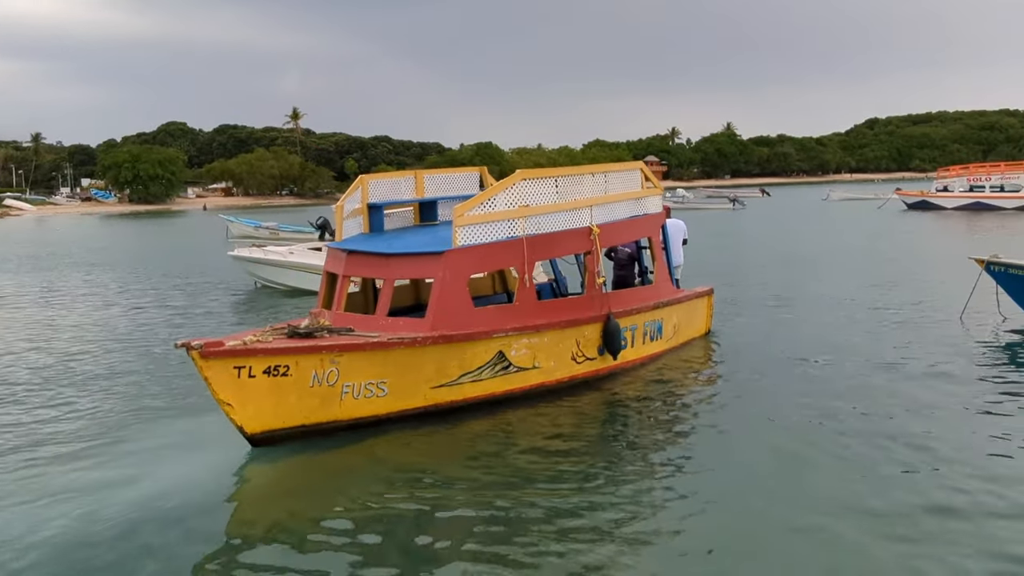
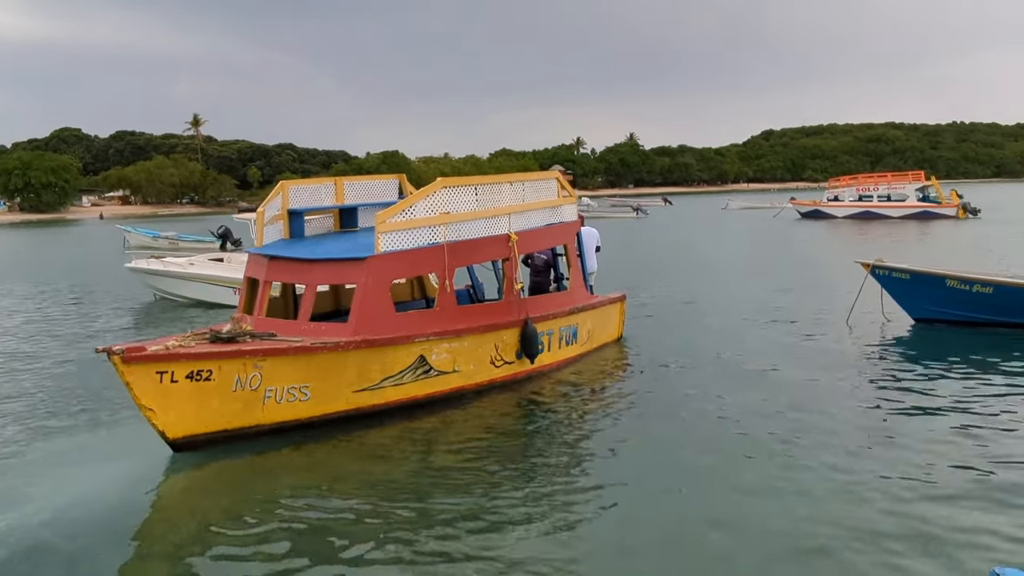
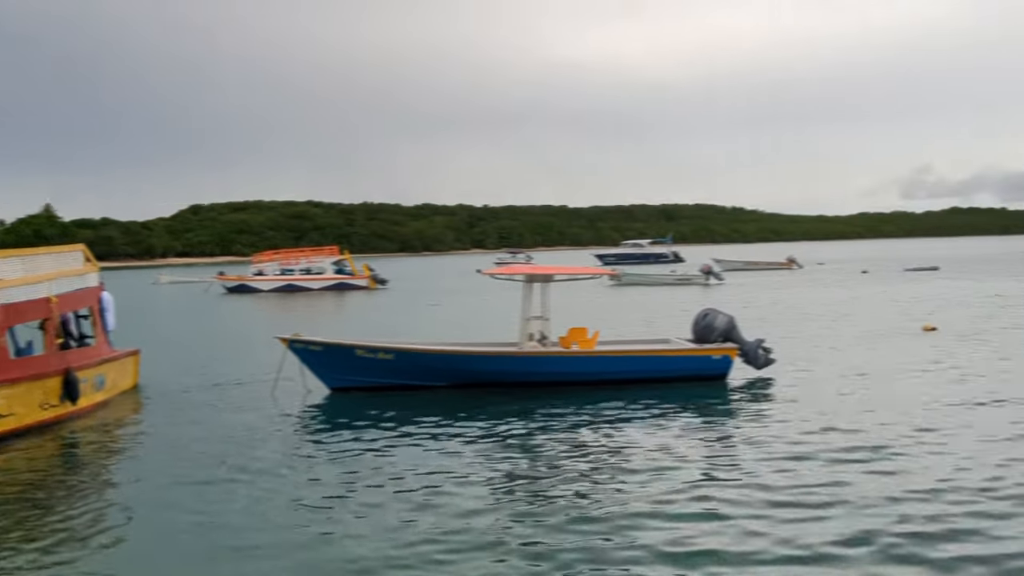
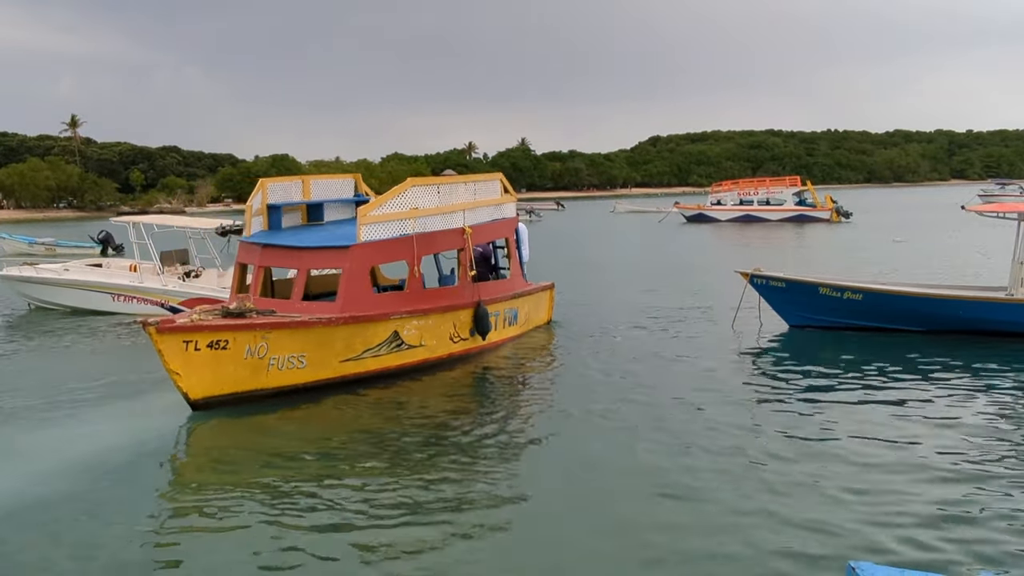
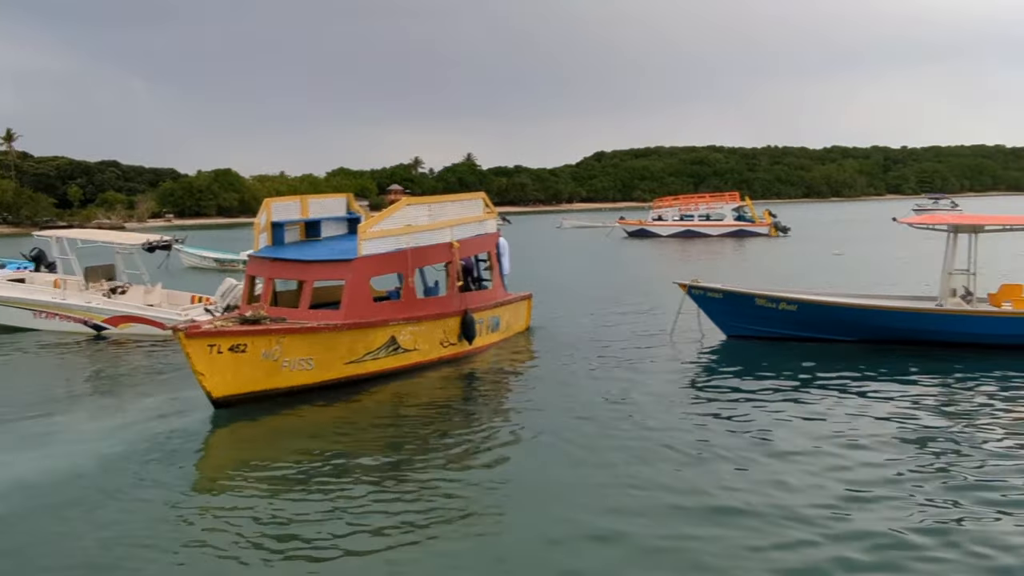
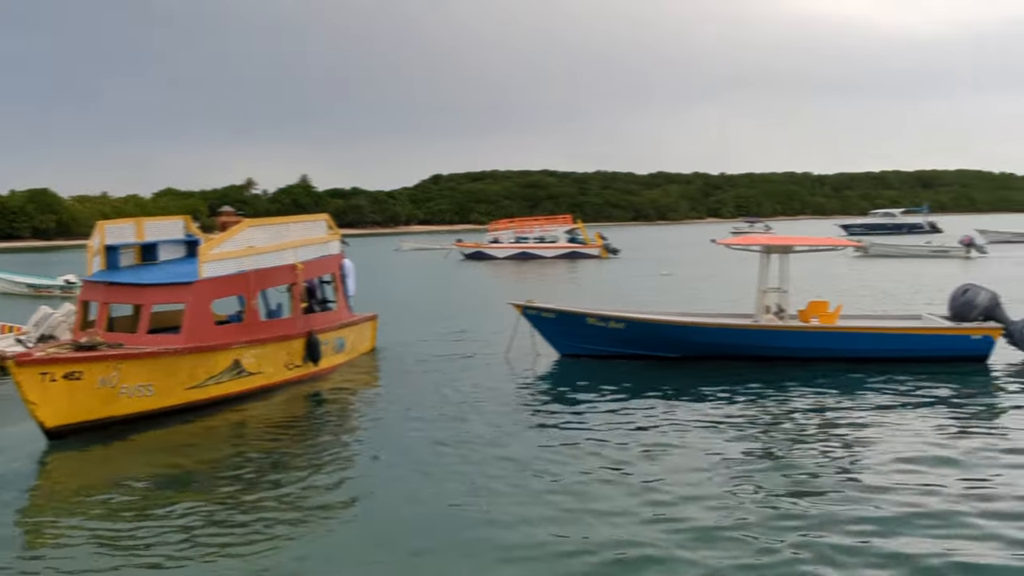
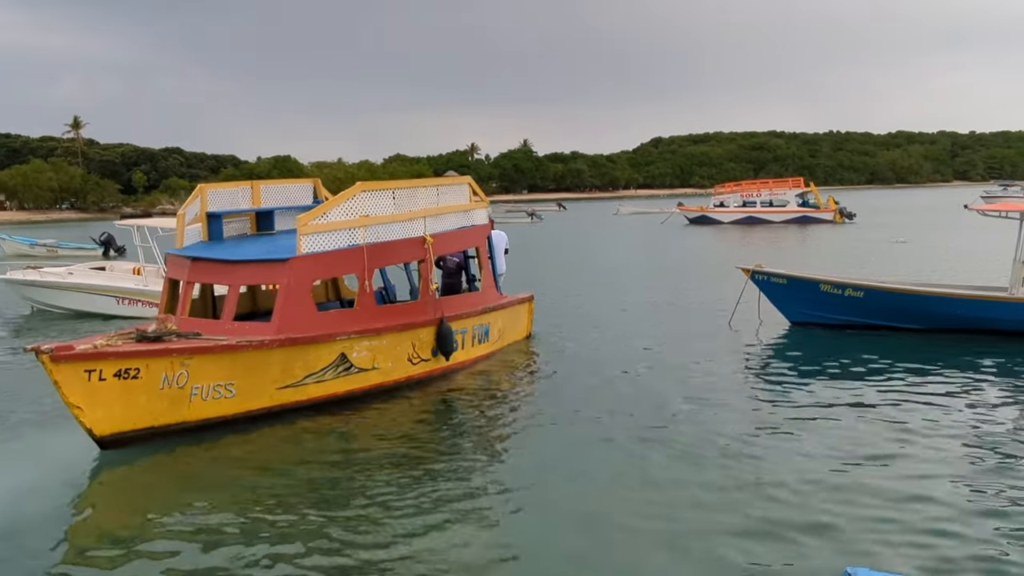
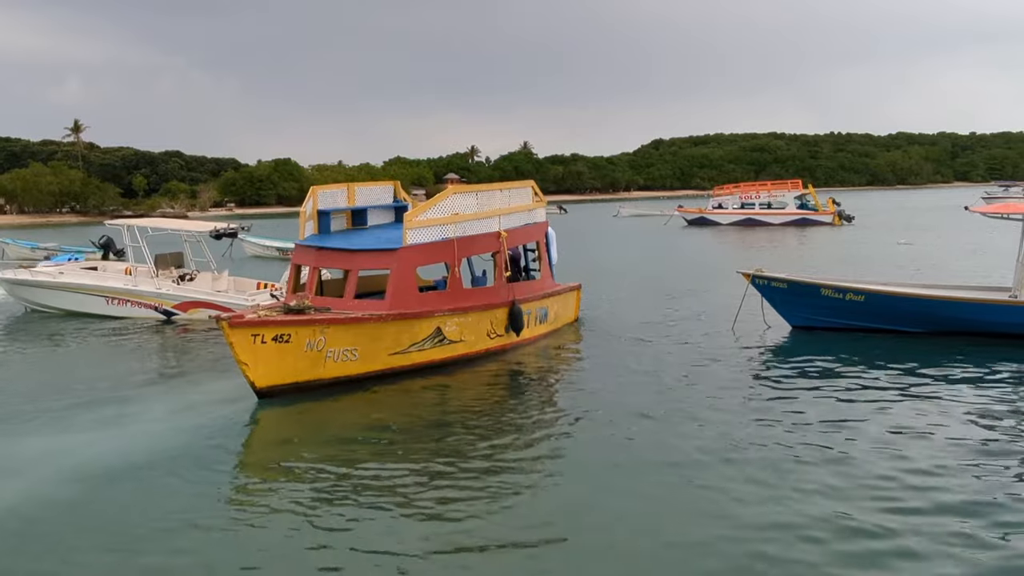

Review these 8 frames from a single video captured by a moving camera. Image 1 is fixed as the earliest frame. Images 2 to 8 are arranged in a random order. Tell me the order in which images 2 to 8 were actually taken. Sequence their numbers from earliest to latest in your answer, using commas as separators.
2, 7, 4, 8, 5, 6, 3
